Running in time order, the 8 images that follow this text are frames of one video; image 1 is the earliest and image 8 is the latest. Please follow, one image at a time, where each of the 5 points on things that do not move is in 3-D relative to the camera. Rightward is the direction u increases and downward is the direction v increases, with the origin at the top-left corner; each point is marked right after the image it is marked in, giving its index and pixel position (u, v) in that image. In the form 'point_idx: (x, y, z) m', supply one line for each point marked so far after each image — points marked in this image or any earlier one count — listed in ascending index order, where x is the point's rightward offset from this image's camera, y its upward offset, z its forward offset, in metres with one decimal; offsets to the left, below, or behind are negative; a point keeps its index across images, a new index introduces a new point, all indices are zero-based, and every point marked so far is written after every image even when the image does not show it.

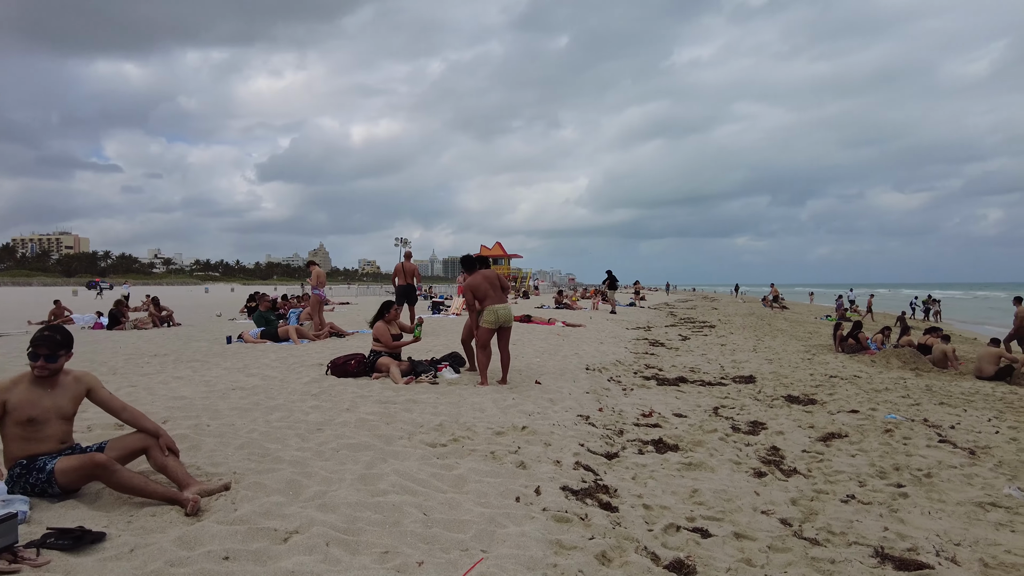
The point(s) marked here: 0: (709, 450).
0: (+1.5, -1.2, +5.0) m
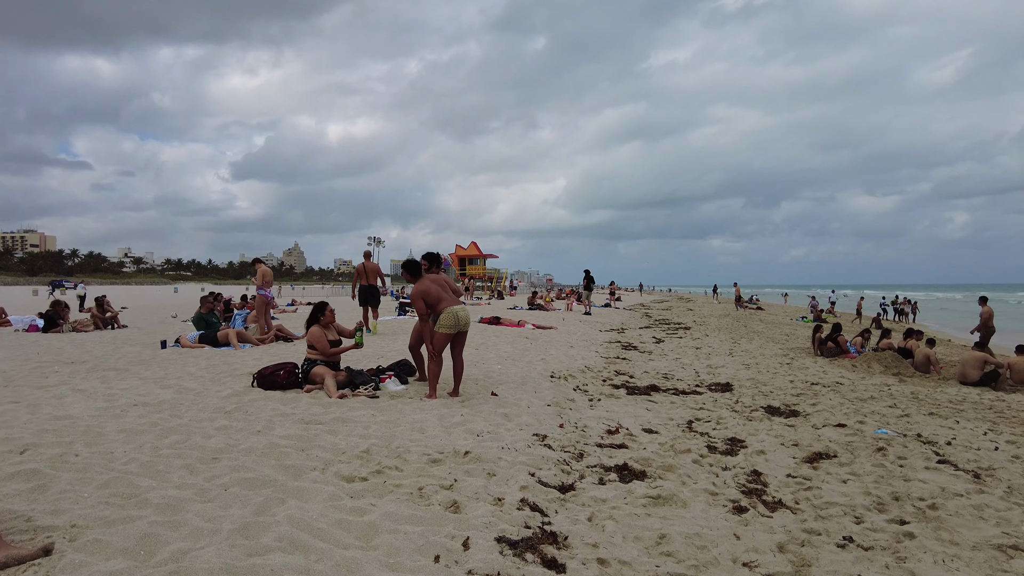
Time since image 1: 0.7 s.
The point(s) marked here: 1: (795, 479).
0: (+1.1, -1.3, +4.3) m
1: (+1.9, -1.3, +4.4) m
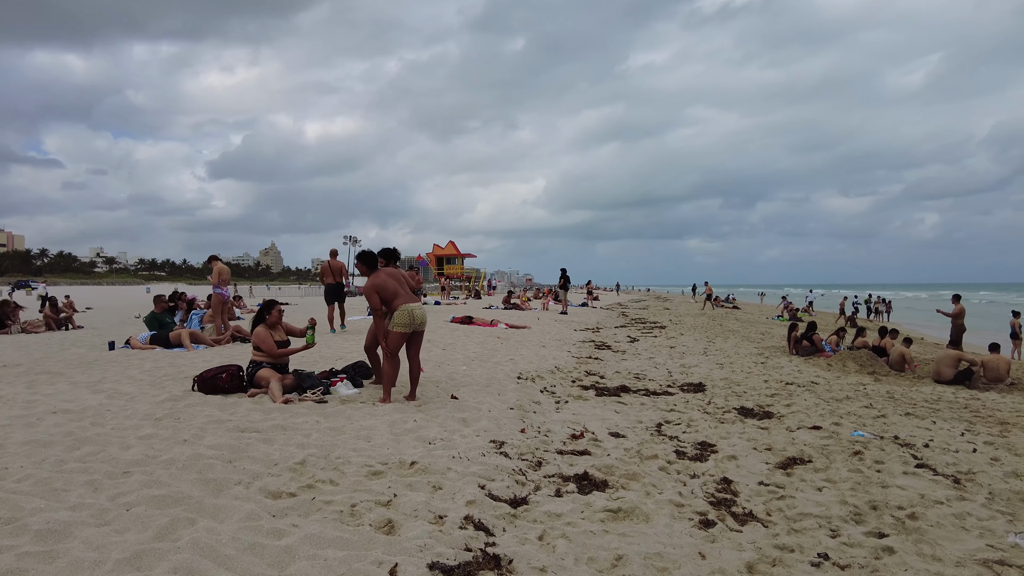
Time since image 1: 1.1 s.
0: (+0.8, -1.2, +4.0) m
1: (+1.6, -1.3, +4.1) m
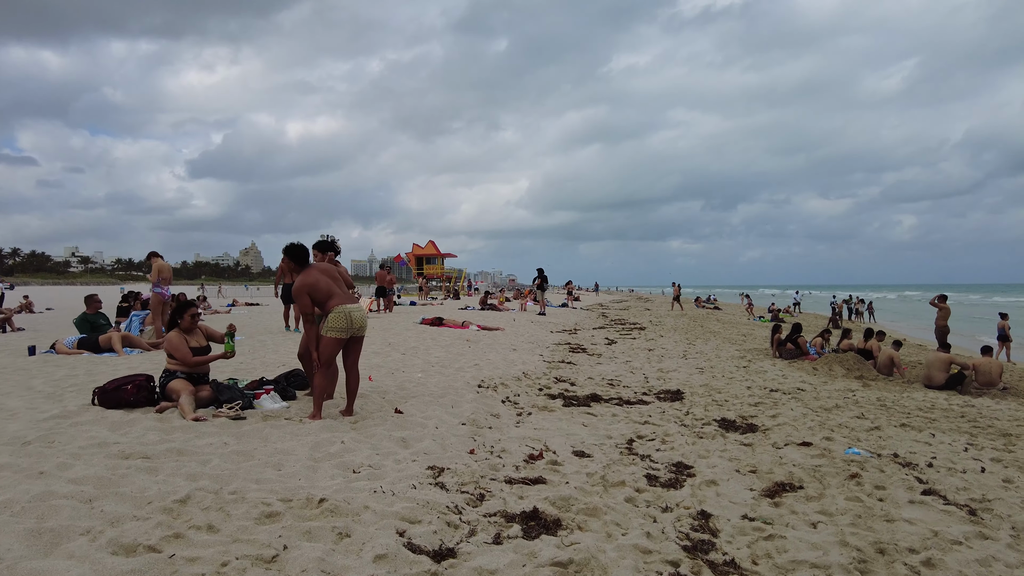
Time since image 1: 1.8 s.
0: (+0.5, -1.2, +3.3) m
1: (+1.3, -1.3, +3.5) m
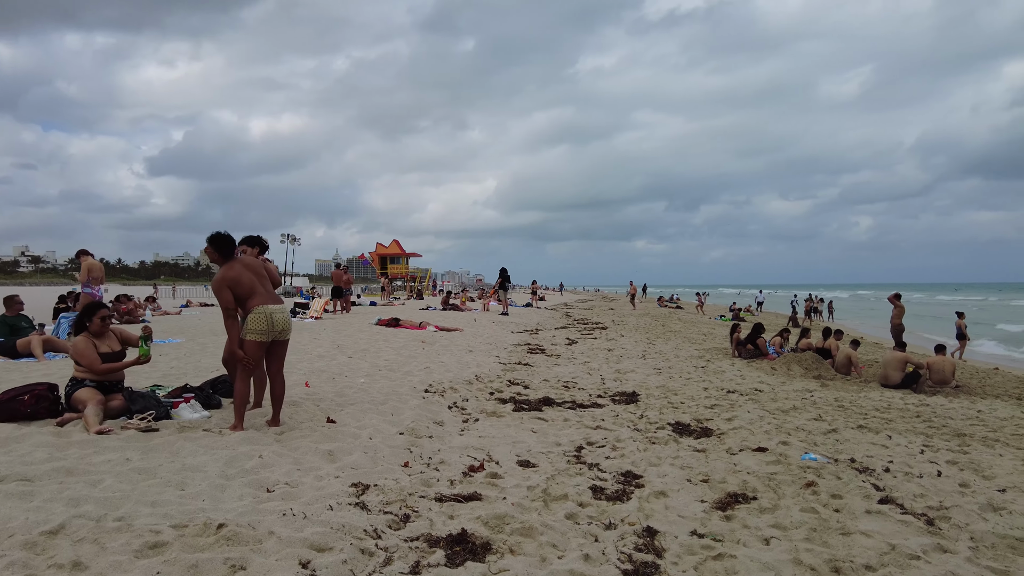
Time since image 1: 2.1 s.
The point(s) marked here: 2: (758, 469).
0: (+0.1, -1.2, +3.0) m
1: (+0.9, -1.2, +3.2) m
2: (+1.7, -1.2, +4.5) m
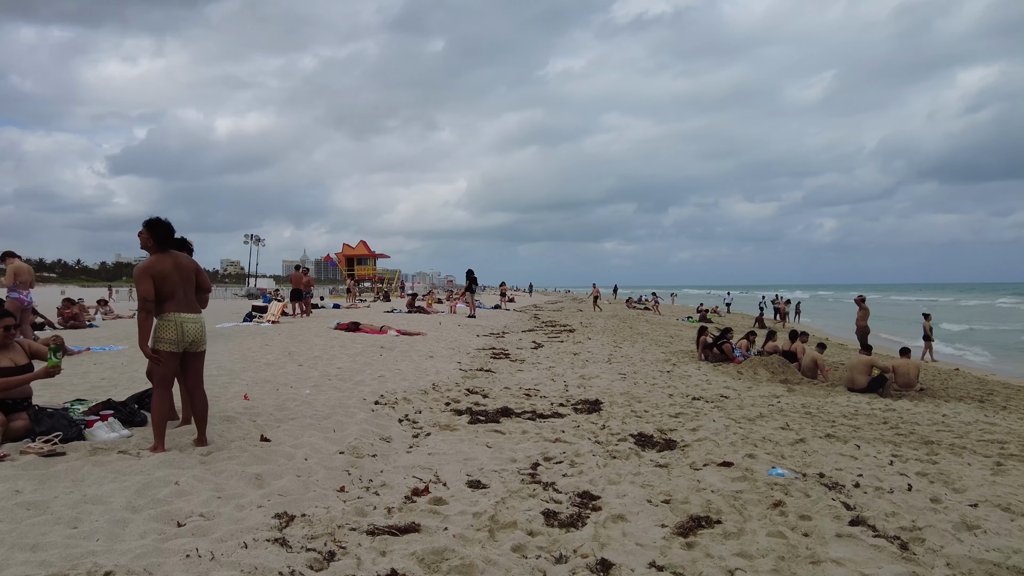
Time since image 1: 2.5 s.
0: (-0.1, -1.2, +2.7) m
1: (+0.7, -1.3, +2.9) m
2: (+1.4, -1.3, +4.2) m
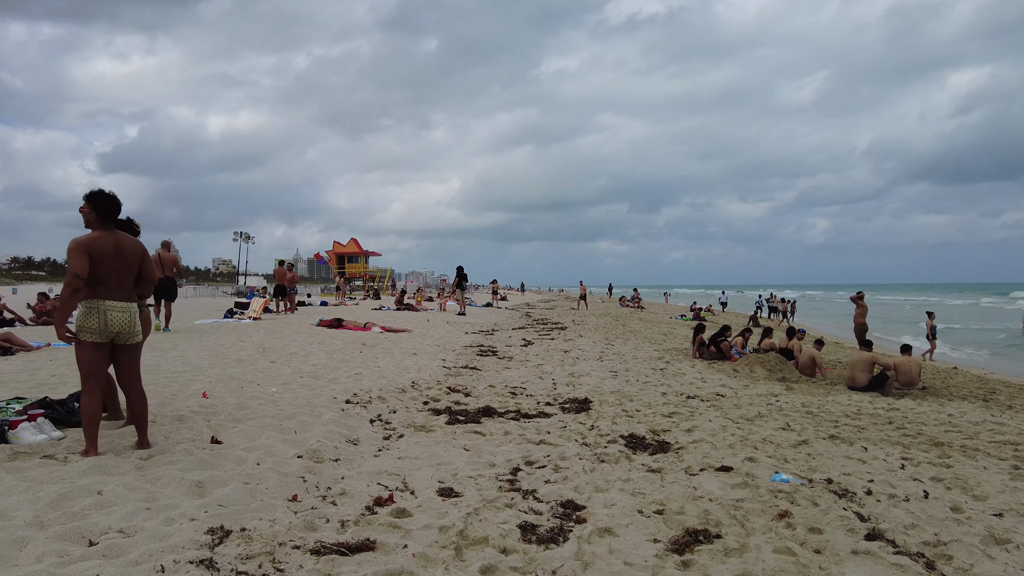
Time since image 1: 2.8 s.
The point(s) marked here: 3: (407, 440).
0: (-0.2, -1.2, +2.3) m
1: (+0.5, -1.2, +2.5) m
2: (+1.2, -1.2, +3.8) m
3: (-0.8, -1.1, +4.9) m
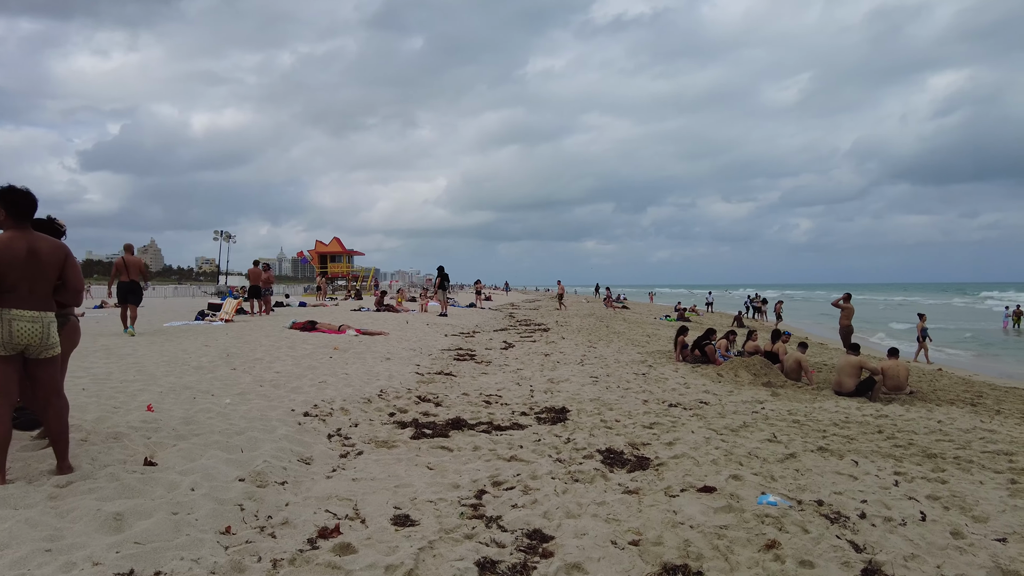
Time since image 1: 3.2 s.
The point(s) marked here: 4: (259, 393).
0: (-0.4, -1.2, +1.9) m
1: (+0.4, -1.2, +2.1) m
2: (+1.0, -1.2, +3.4) m
3: (-1.0, -1.2, +4.6) m
4: (-2.4, -1.0, +6.2) m
